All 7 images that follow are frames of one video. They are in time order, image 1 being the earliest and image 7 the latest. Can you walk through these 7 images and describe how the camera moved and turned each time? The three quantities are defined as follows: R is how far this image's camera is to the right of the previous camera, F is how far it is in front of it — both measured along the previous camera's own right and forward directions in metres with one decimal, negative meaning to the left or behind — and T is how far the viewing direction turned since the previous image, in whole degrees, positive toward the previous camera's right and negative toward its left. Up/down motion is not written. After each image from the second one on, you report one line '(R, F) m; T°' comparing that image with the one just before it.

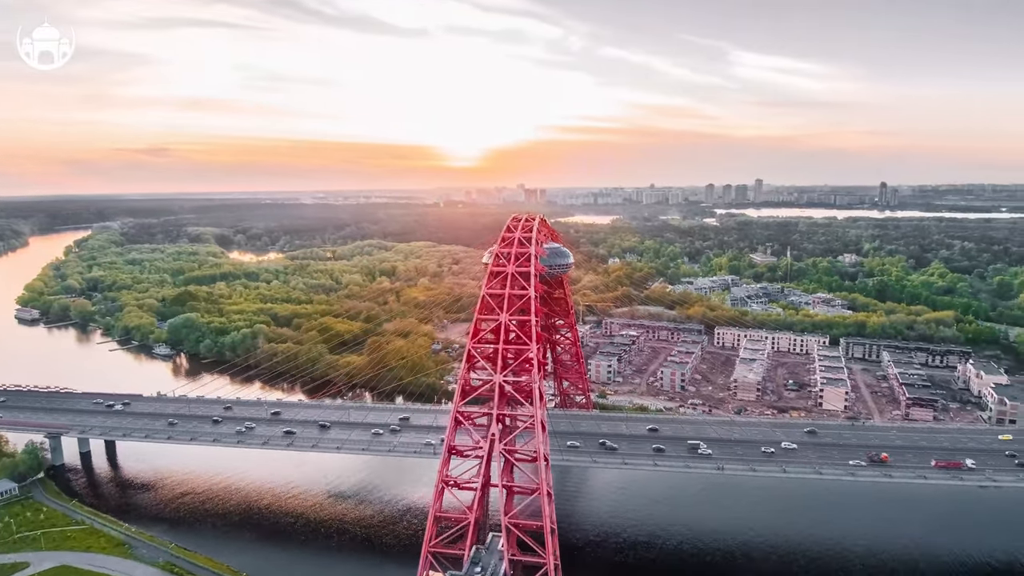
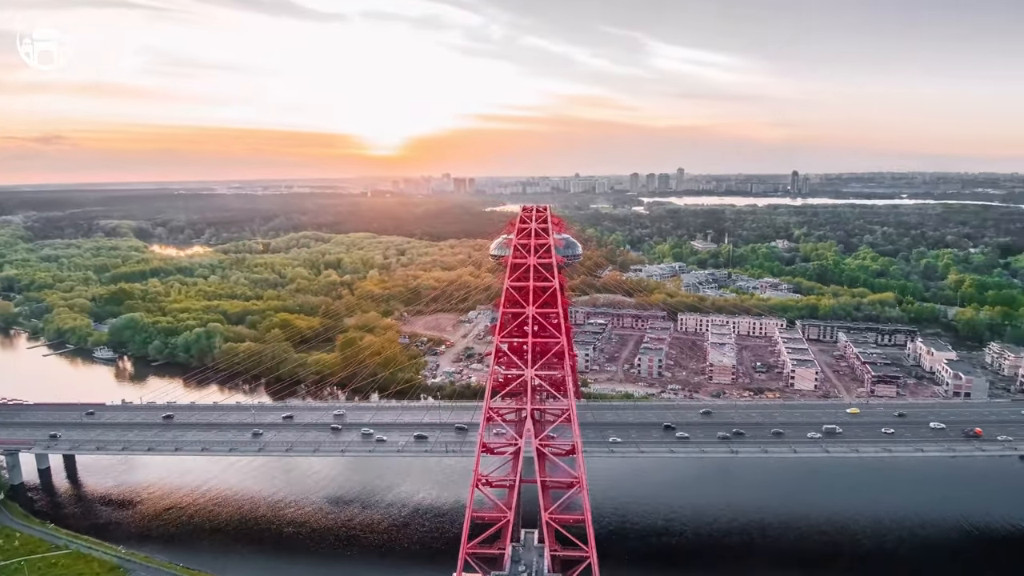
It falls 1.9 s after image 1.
(-2.1, +0.5) m; +7°
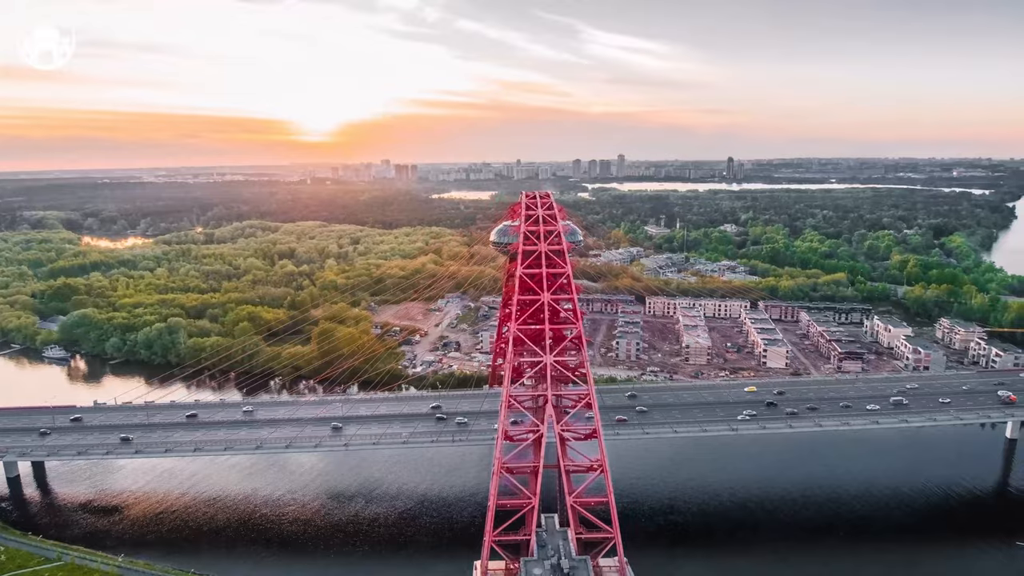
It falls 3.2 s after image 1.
(-1.5, +0.1) m; +5°
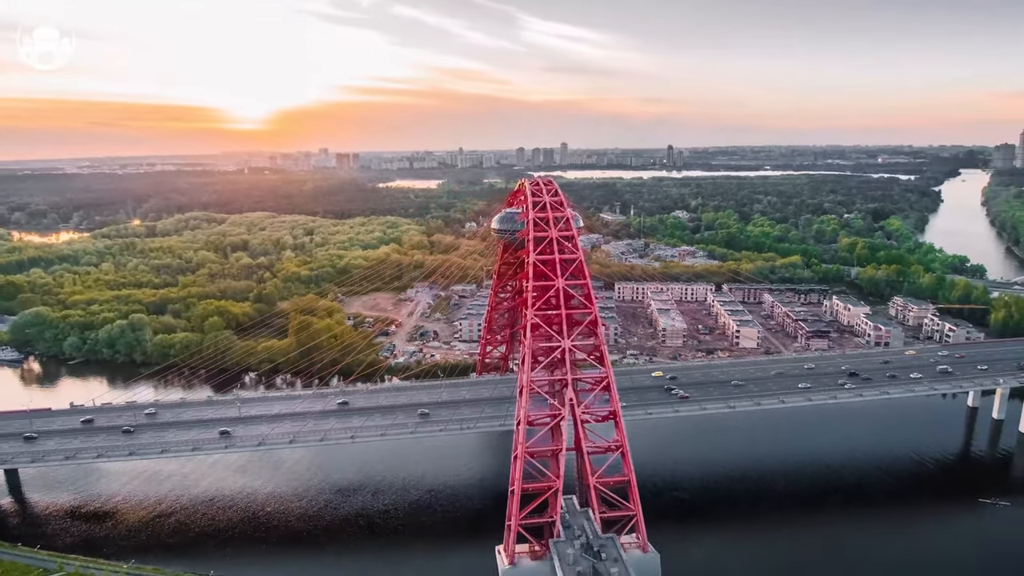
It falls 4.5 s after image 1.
(-1.5, 0.0) m; +5°
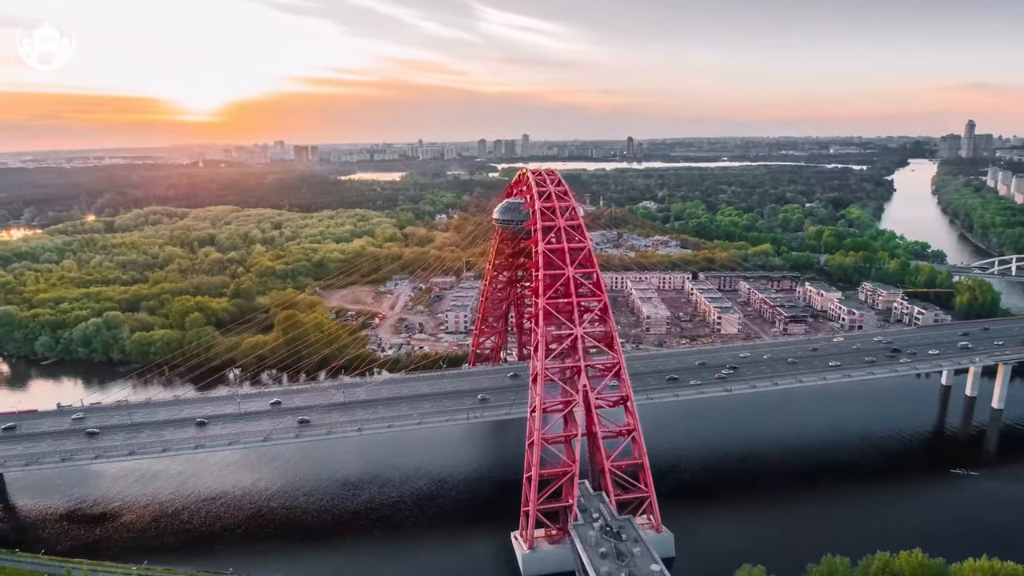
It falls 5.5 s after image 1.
(-1.1, -0.1) m; +3°
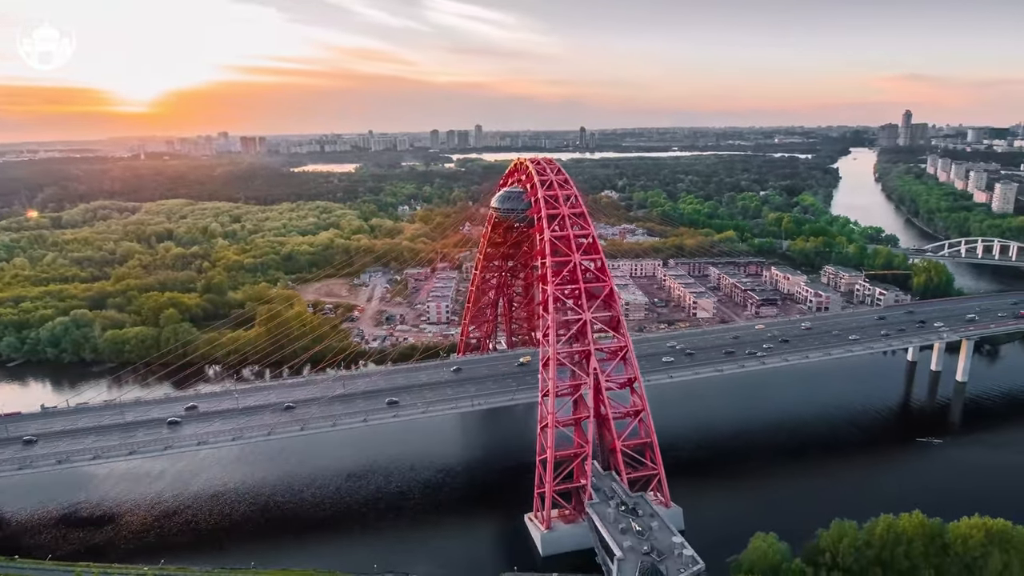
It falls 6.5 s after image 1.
(-1.2, -0.2) m; +4°
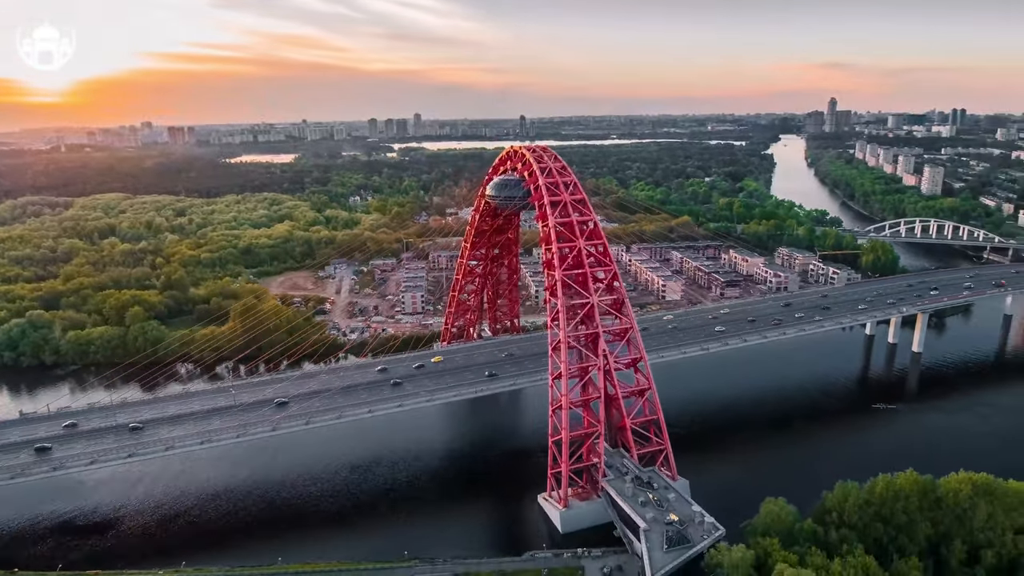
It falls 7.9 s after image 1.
(+1.3, -0.3) m; +1°
